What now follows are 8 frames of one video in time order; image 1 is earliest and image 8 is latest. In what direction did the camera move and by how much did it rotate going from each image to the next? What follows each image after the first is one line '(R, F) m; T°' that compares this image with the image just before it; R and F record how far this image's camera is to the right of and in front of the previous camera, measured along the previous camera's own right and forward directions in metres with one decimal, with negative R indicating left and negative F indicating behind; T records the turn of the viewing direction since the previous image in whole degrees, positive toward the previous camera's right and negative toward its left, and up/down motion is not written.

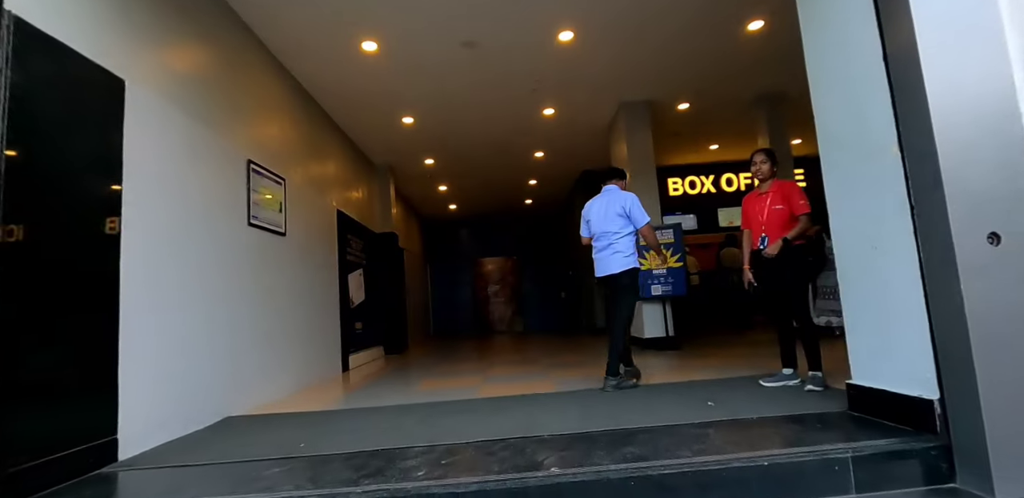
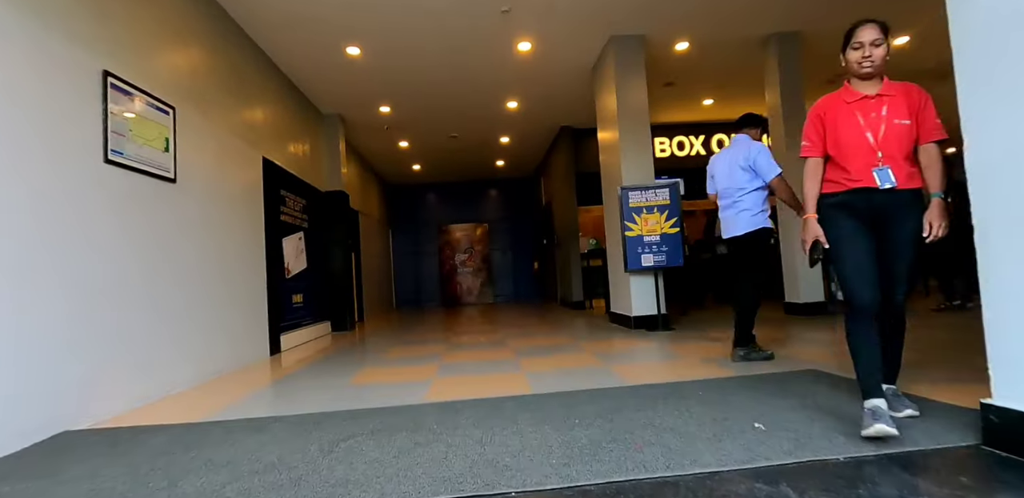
(+0.1, +1.0) m; +3°
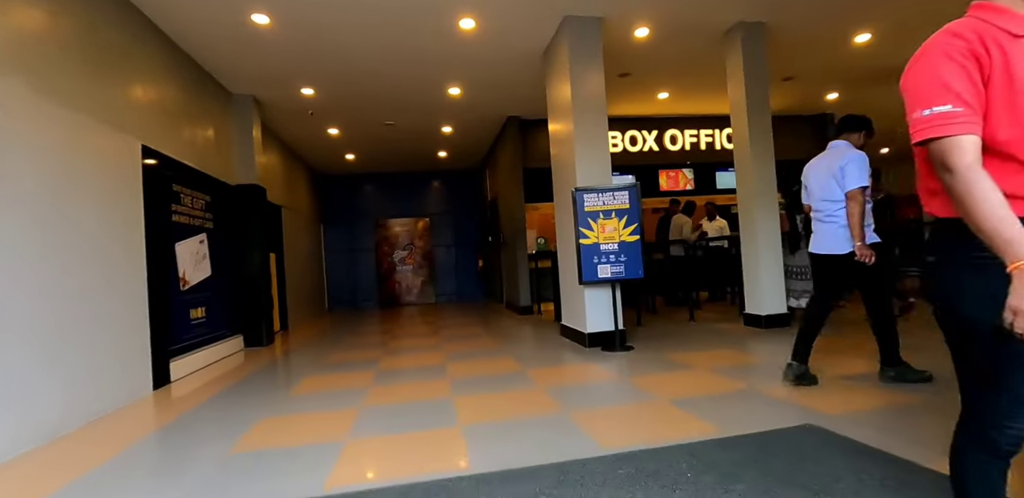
(0.0, +0.6) m; +6°
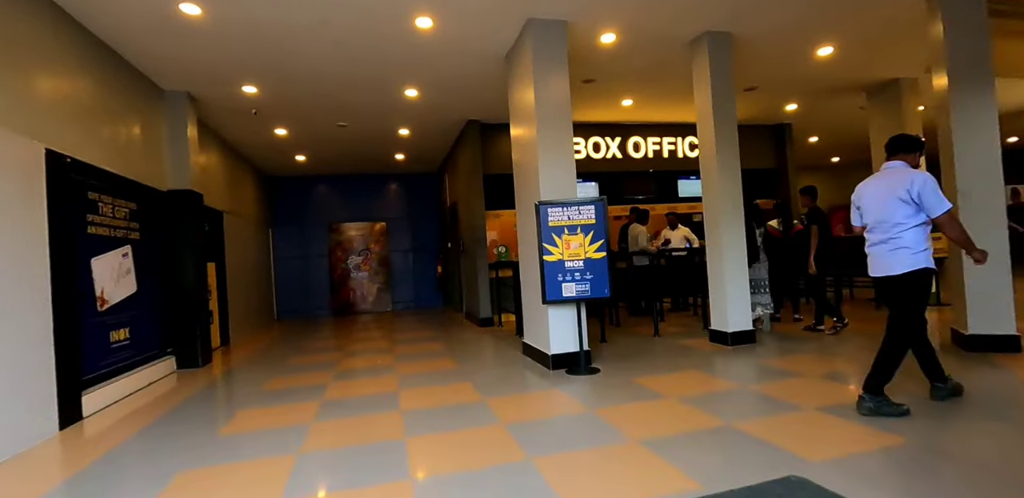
(0.0, +0.3) m; +4°
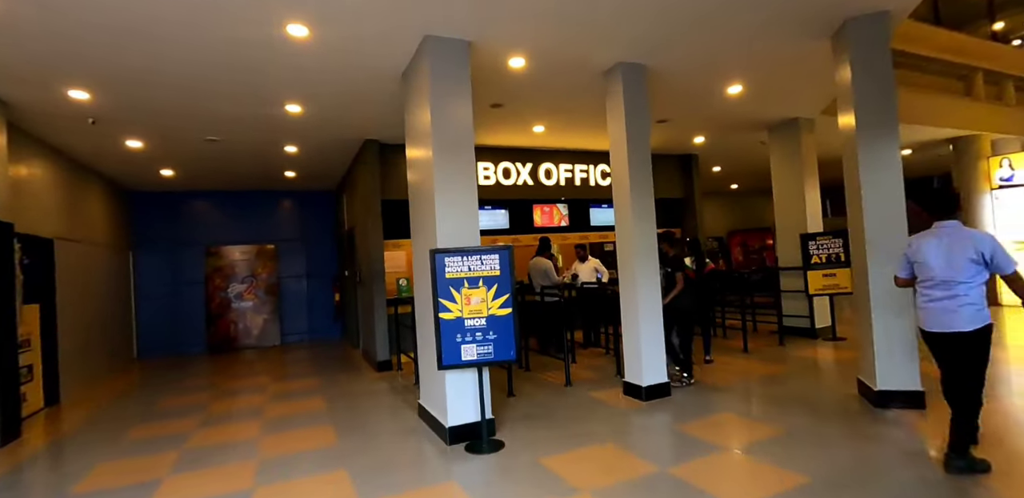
(+0.2, +0.6) m; +10°
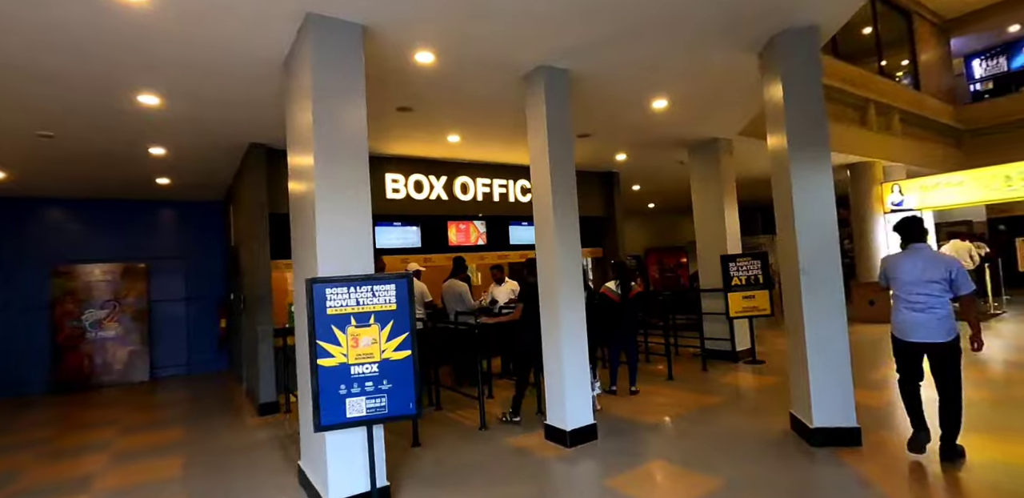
(+0.1, +0.6) m; +9°
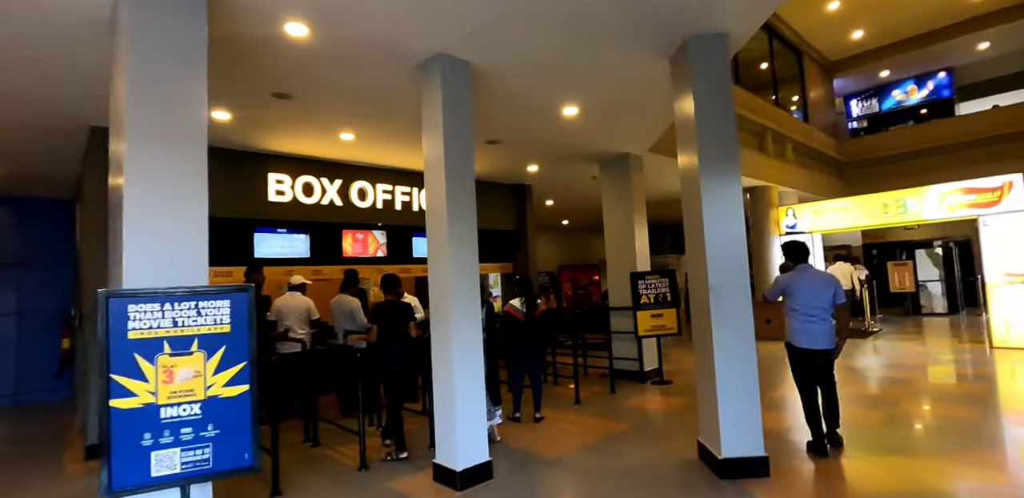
(+0.2, +0.5) m; +9°
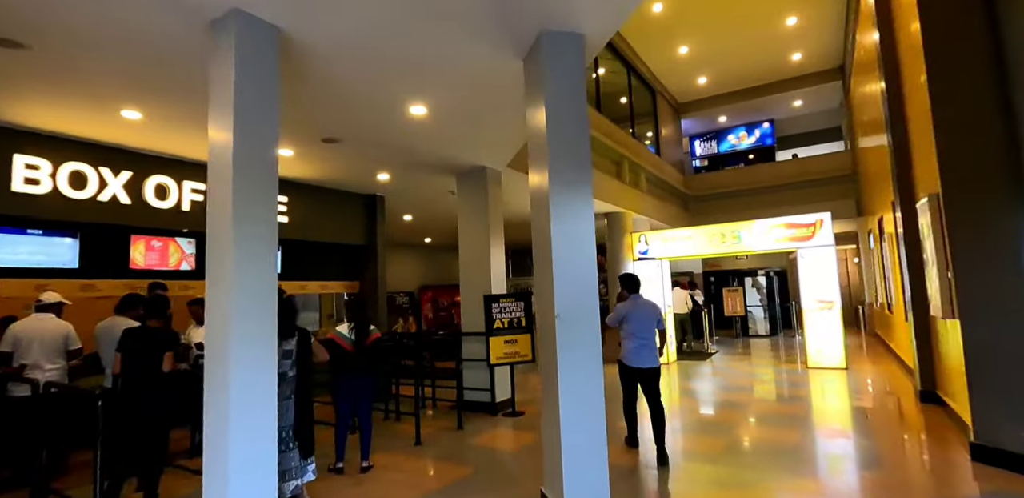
(+0.3, +0.5) m; +14°
